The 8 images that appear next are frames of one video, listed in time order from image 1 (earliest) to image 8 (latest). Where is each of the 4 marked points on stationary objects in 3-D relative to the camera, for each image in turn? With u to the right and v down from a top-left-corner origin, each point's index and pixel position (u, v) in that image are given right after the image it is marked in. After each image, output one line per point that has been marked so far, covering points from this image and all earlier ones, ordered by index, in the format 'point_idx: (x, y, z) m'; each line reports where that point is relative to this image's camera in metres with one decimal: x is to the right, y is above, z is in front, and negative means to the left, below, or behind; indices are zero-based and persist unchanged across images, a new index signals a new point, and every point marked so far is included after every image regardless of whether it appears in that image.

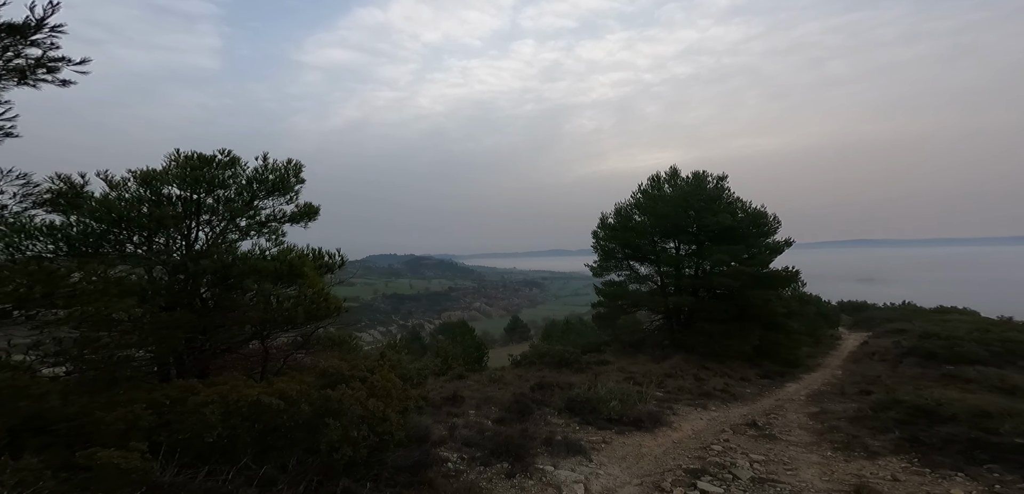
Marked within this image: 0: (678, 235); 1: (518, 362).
0: (+6.0, +0.5, +18.3) m
1: (+0.2, -4.1, +18.6) m
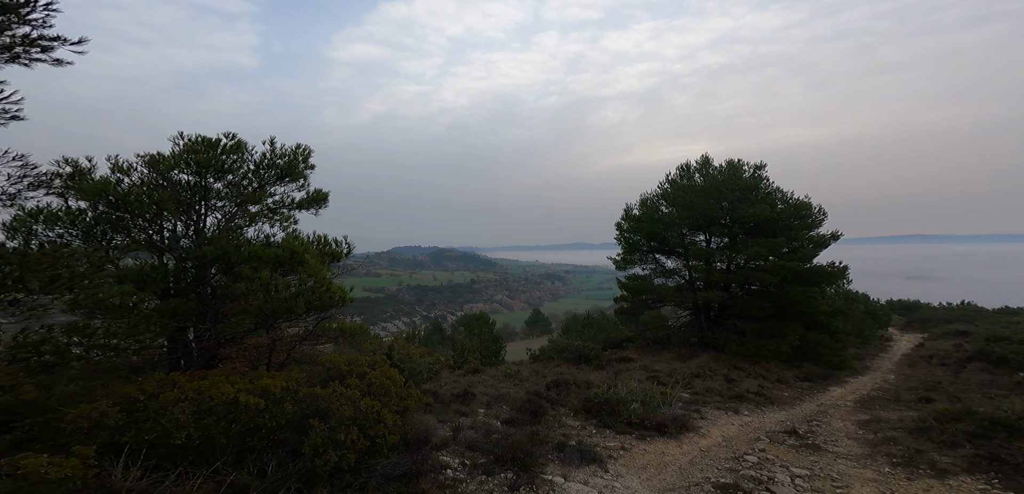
0: (+6.7, +0.7, +17.5) m
1: (+0.8, -3.8, +18.1) m
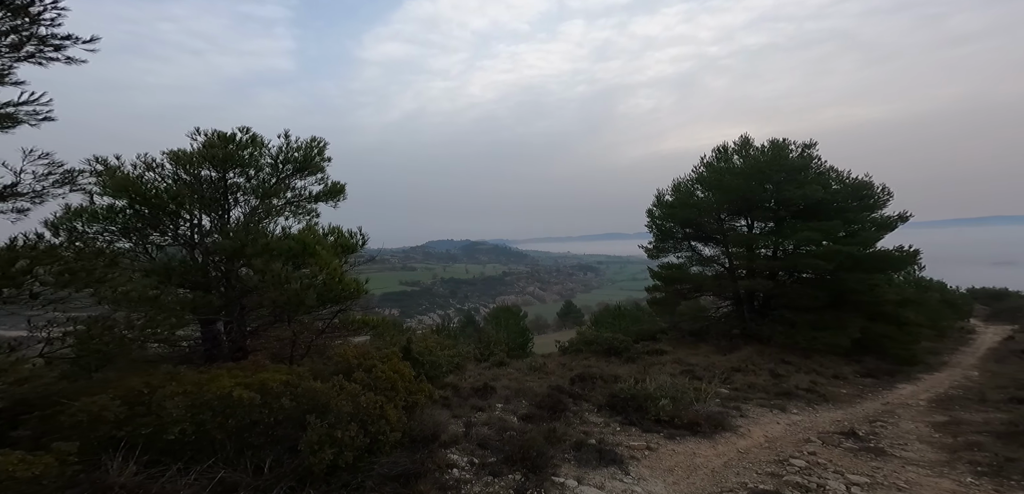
0: (+7.4, +1.1, +16.7) m
1: (+1.8, -3.4, +17.7) m
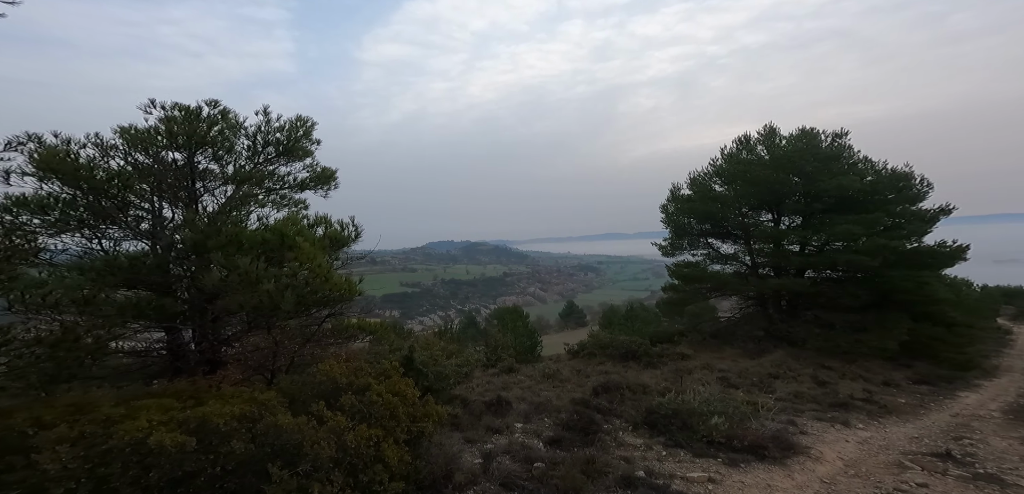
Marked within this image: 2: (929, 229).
0: (+7.7, +1.3, +15.5) m
1: (+2.0, -3.3, +16.4) m
2: (+11.2, +0.5, +14.9) m
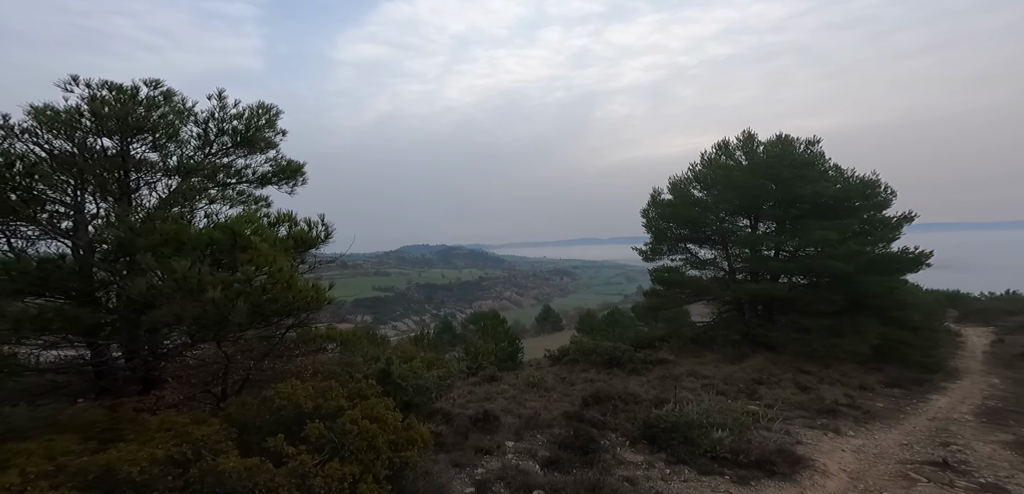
0: (+7.2, +1.1, +15.4) m
1: (+1.5, -3.4, +16.1) m
2: (+10.7, +0.3, +15.1) m
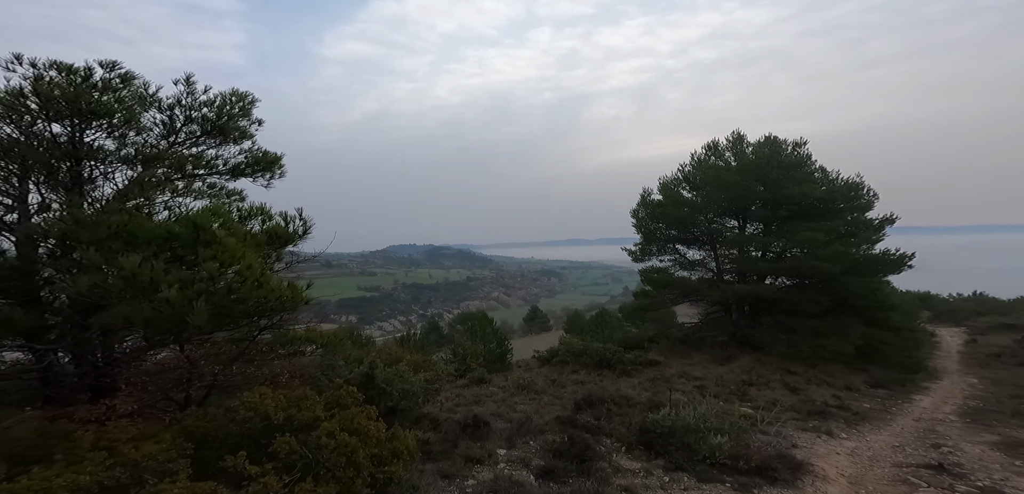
0: (+6.9, +1.1, +15.3) m
1: (+1.1, -3.4, +15.9) m
2: (+10.4, +0.3, +15.0) m
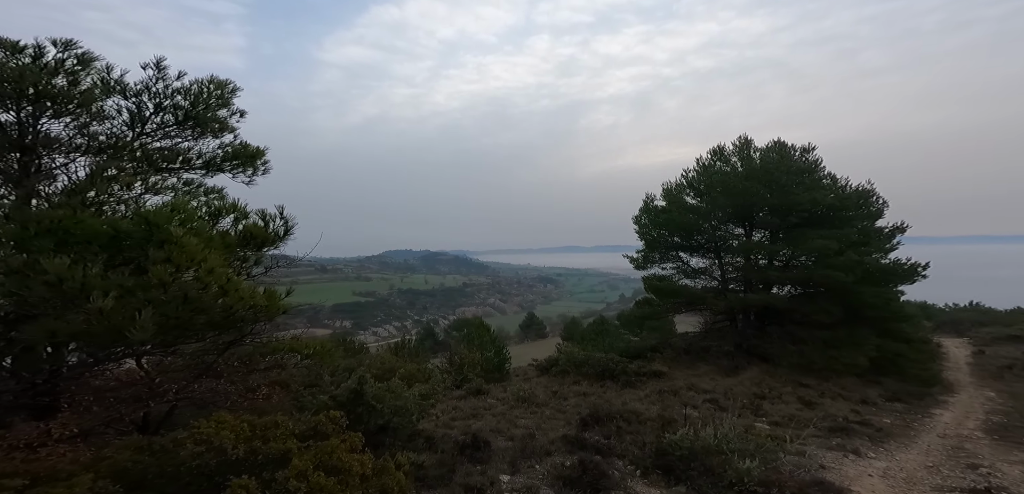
0: (+6.9, +0.9, +14.8) m
1: (+1.1, -3.6, +15.3) m
2: (+10.4, 0.0, +14.6) m
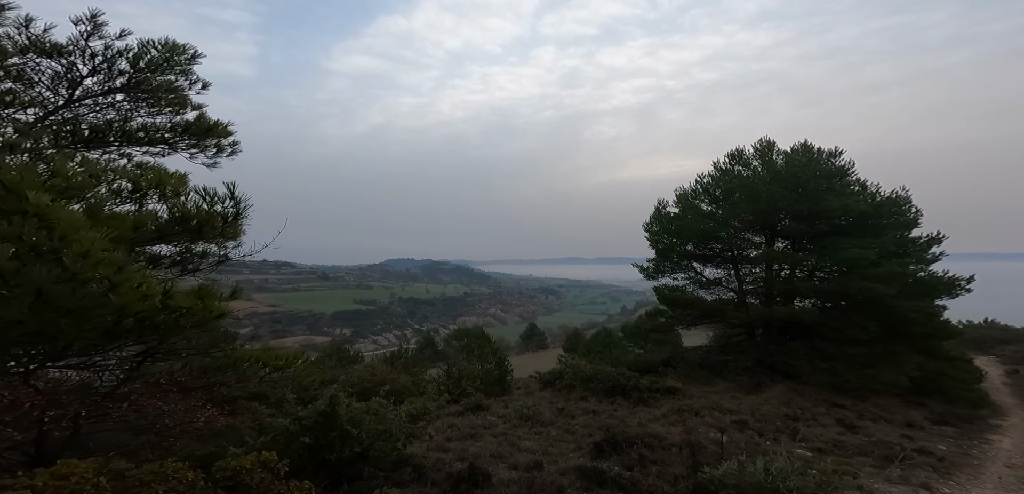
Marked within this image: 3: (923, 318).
0: (+7.0, +0.7, +13.8) m
1: (+1.1, -3.7, +14.2) m
2: (+10.5, -0.2, +13.5) m
3: (+9.6, -1.6, +12.1) m
